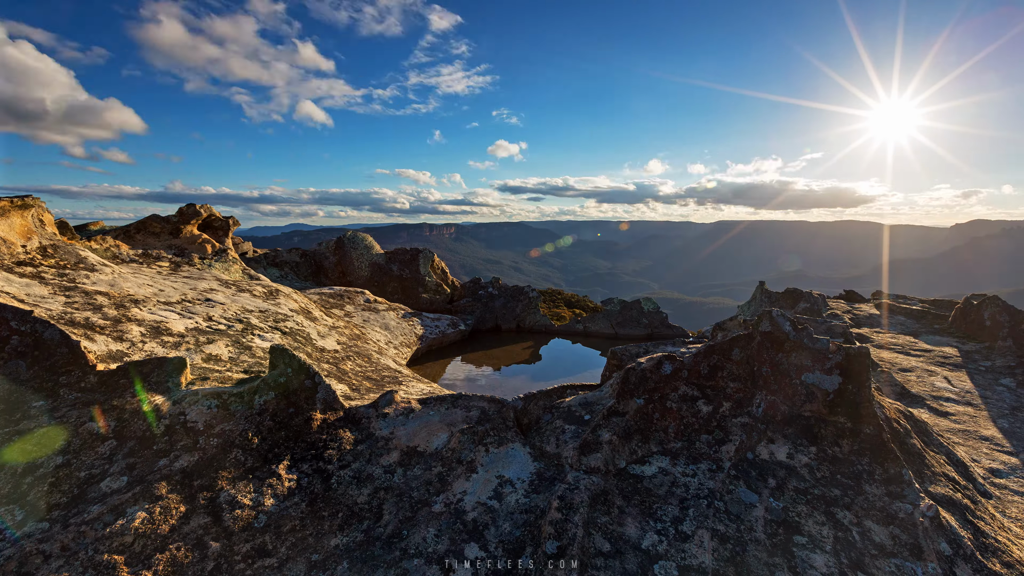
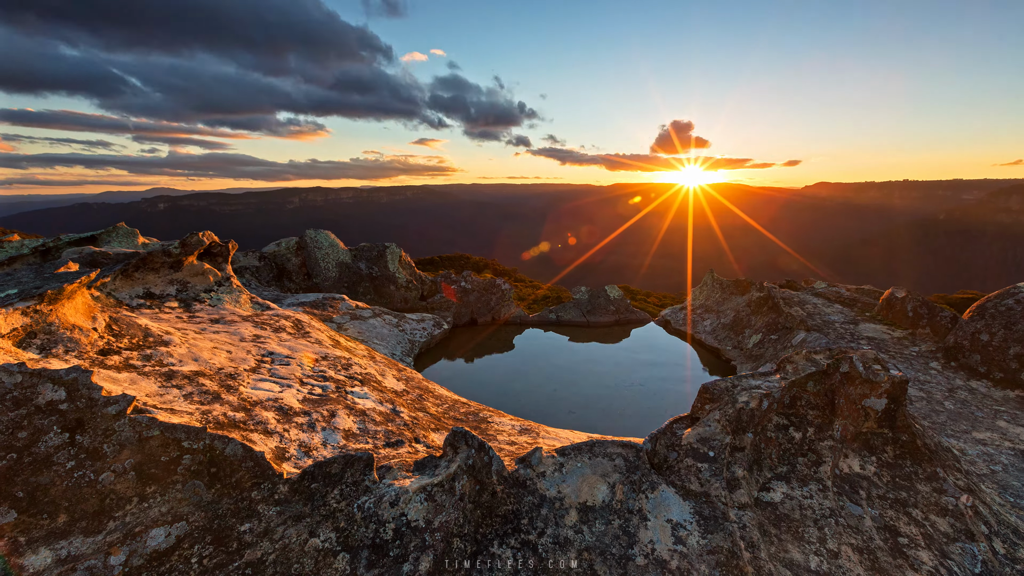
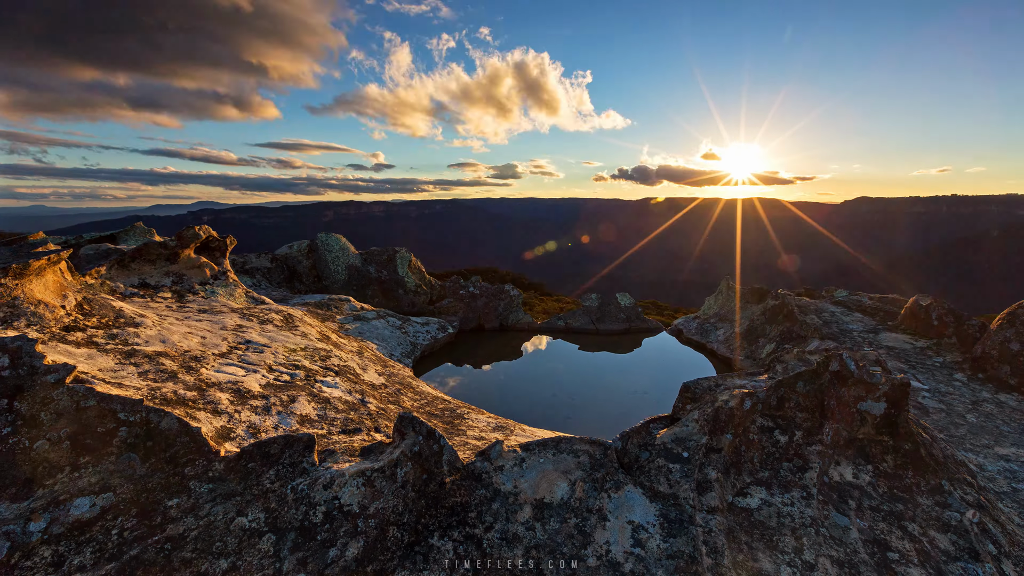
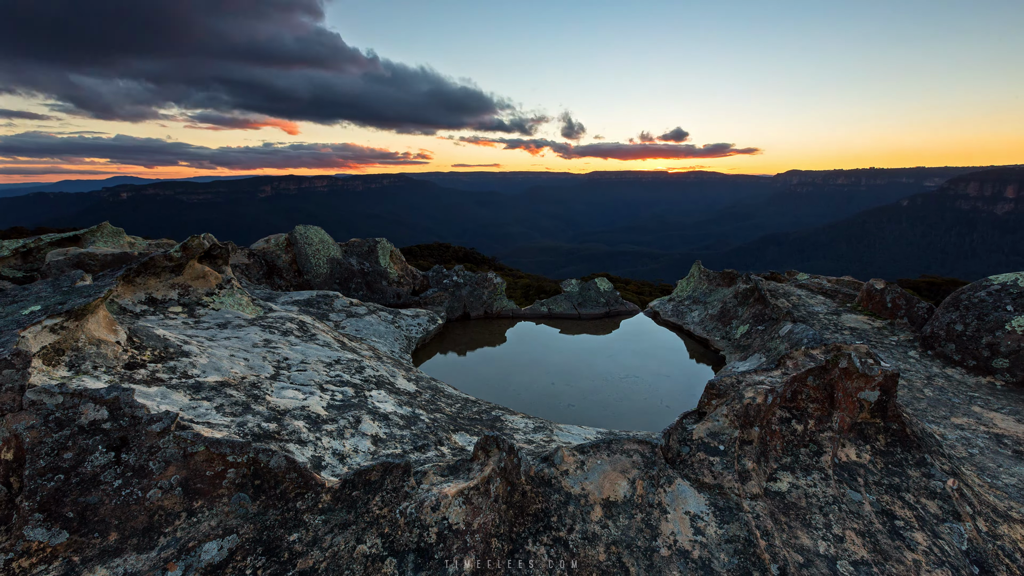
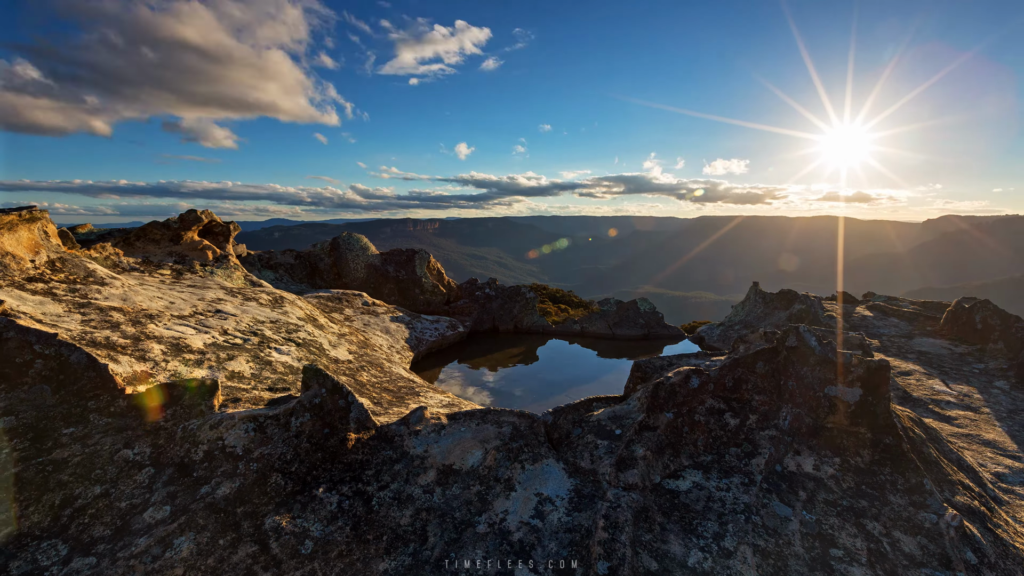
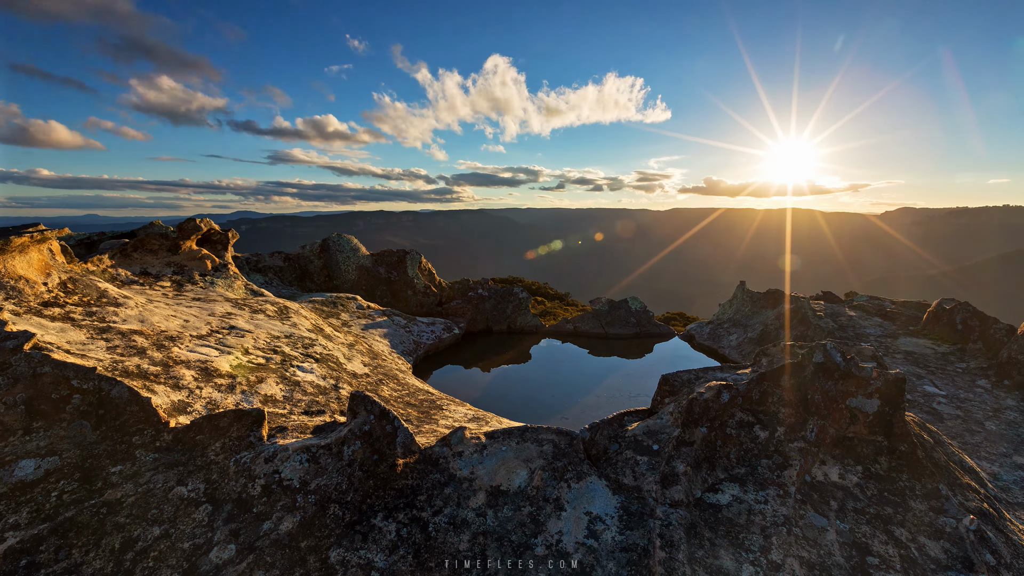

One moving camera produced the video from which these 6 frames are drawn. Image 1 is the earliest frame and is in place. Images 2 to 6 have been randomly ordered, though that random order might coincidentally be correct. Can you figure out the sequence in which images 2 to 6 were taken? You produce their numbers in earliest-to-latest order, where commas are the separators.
5, 6, 3, 2, 4
